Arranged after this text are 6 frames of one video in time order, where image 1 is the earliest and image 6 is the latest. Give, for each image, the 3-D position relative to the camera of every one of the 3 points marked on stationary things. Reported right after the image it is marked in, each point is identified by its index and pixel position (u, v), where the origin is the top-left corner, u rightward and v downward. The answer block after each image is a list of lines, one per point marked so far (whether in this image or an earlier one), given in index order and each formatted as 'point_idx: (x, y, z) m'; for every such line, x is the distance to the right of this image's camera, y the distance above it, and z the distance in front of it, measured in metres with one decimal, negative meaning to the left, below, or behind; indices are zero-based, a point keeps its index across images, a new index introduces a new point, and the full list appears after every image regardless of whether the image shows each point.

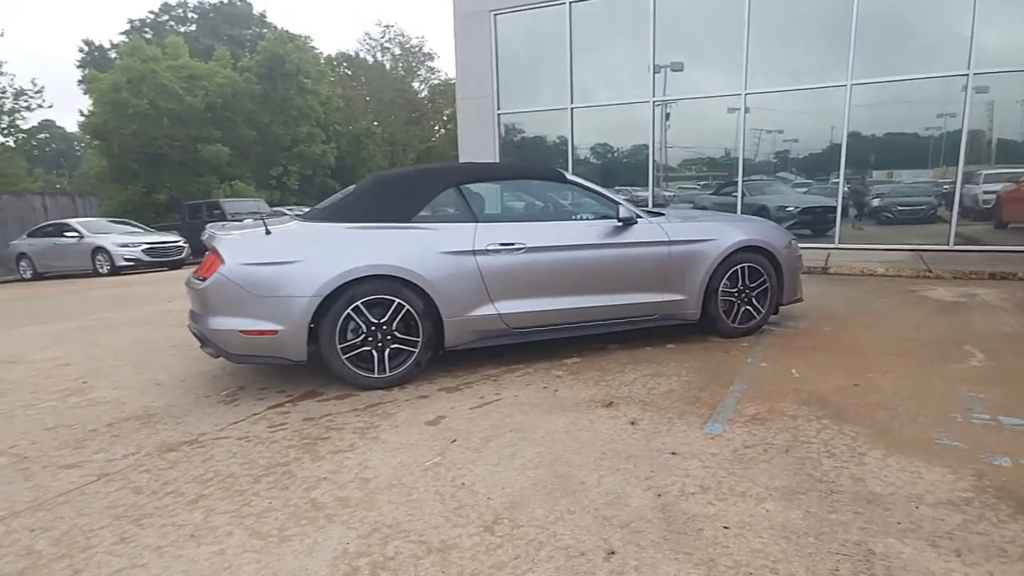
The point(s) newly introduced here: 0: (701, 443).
0: (+1.0, -0.8, +3.1) m
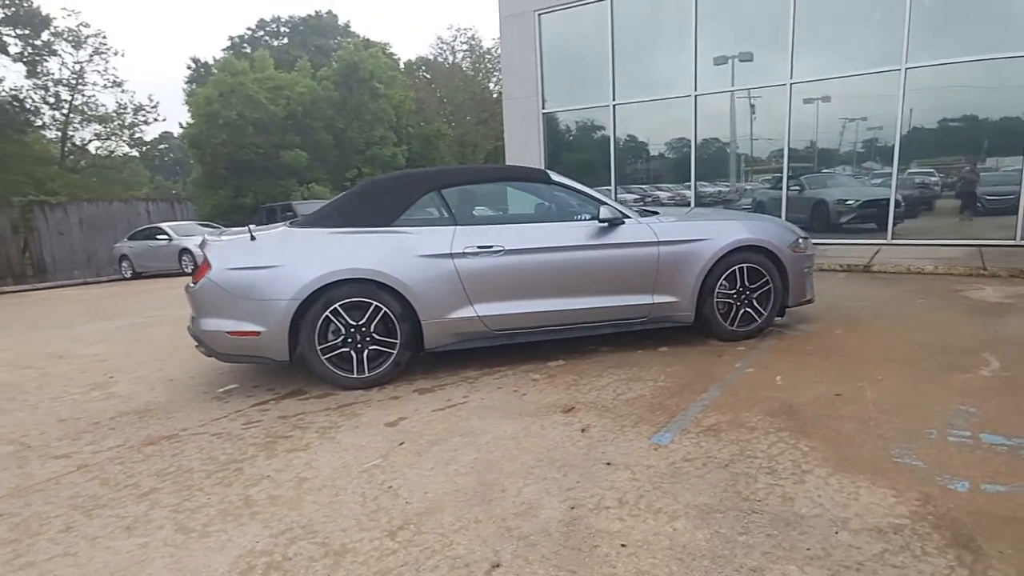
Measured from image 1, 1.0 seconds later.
0: (+0.6, -0.8, +3.0) m
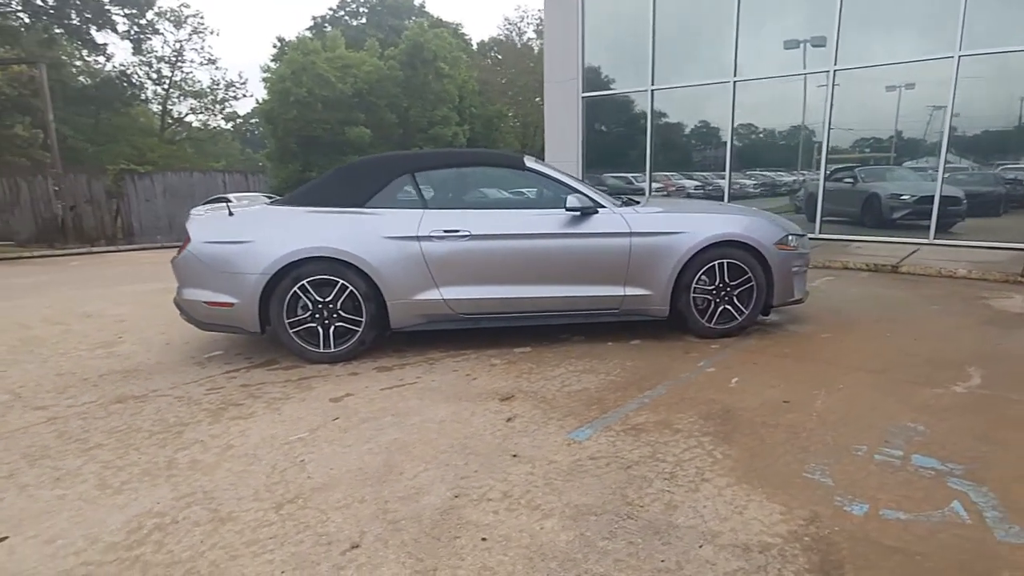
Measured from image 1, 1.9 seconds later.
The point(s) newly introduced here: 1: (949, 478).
0: (+0.2, -0.8, +2.9) m
1: (+1.7, -0.8, +2.4) m
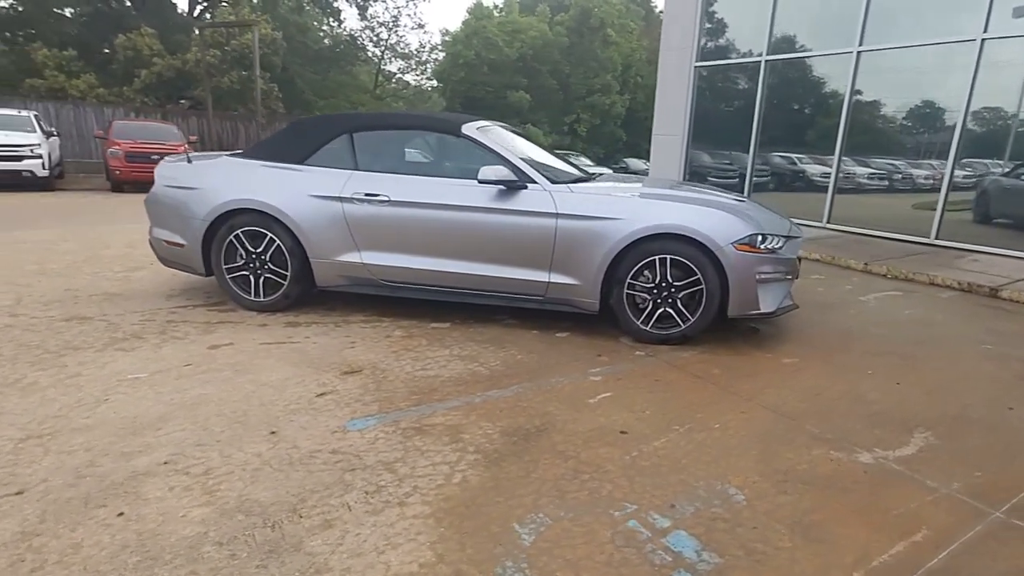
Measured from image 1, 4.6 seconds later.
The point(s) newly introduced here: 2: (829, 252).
0: (-0.9, -0.6, +2.7) m
1: (+0.5, -0.8, +1.8) m
2: (+3.5, +0.4, +6.8) m
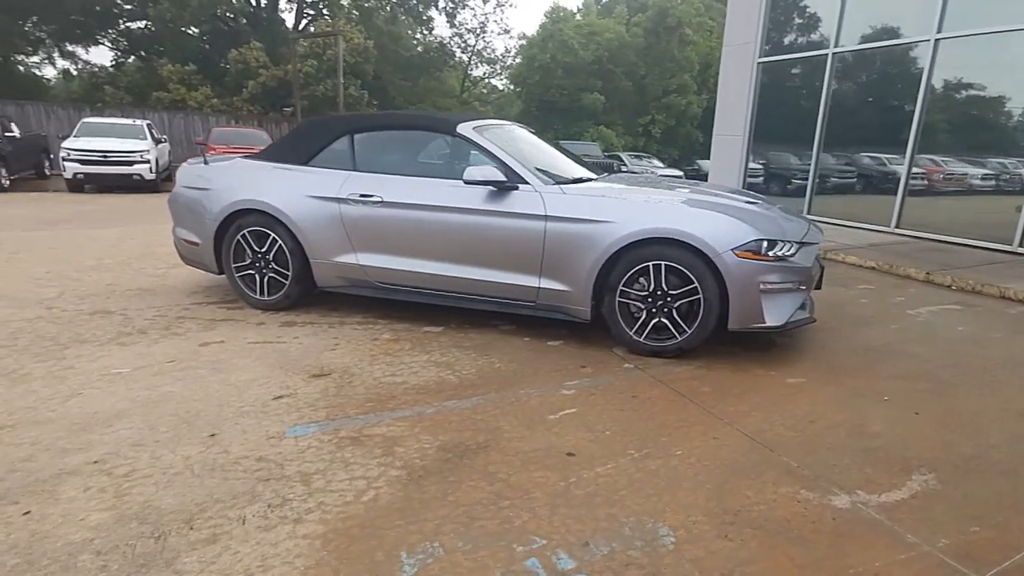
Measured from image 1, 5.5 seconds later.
0: (-1.1, -0.6, +2.6) m
1: (+0.1, -0.9, +1.6) m
2: (+3.8, +0.3, +6.1) m
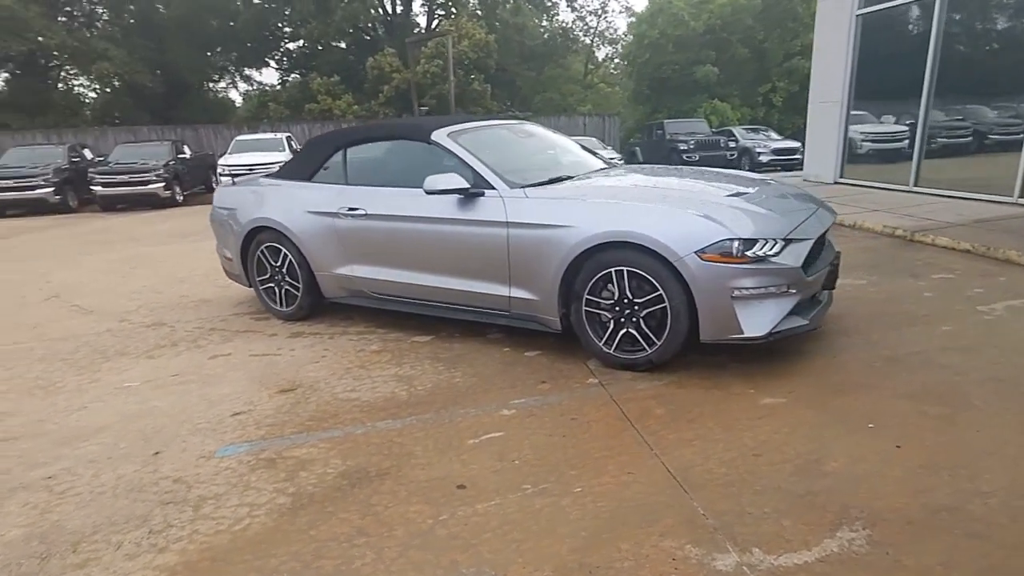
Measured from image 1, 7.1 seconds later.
0: (-1.5, -0.8, +2.7) m
1: (-0.5, -1.0, +1.5) m
2: (+4.0, +0.4, +5.1) m
